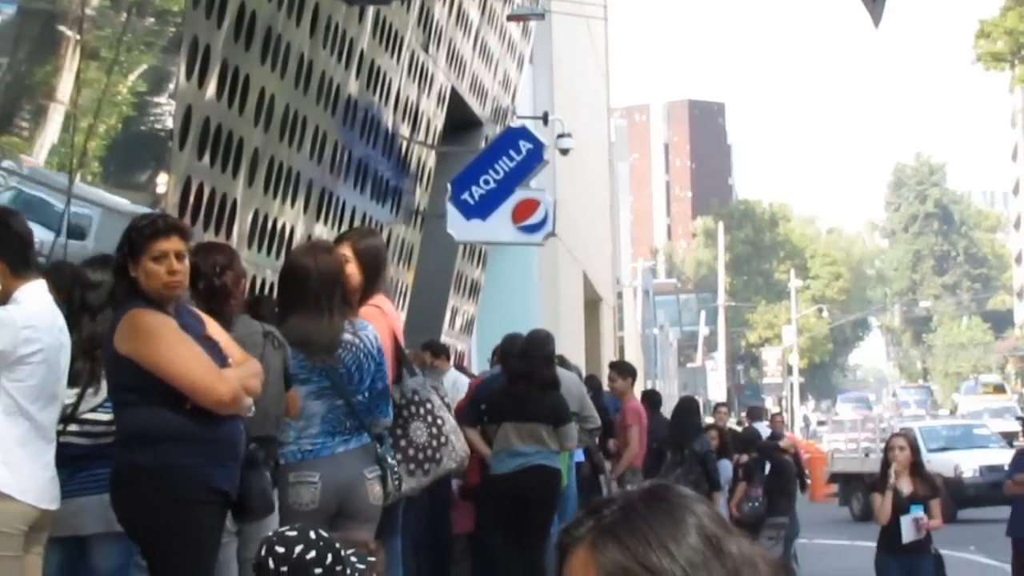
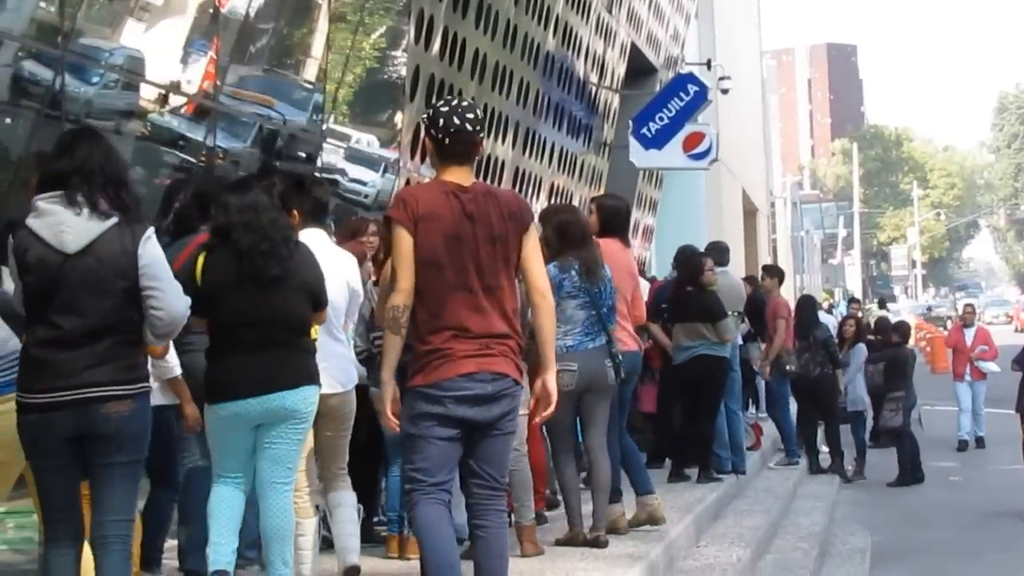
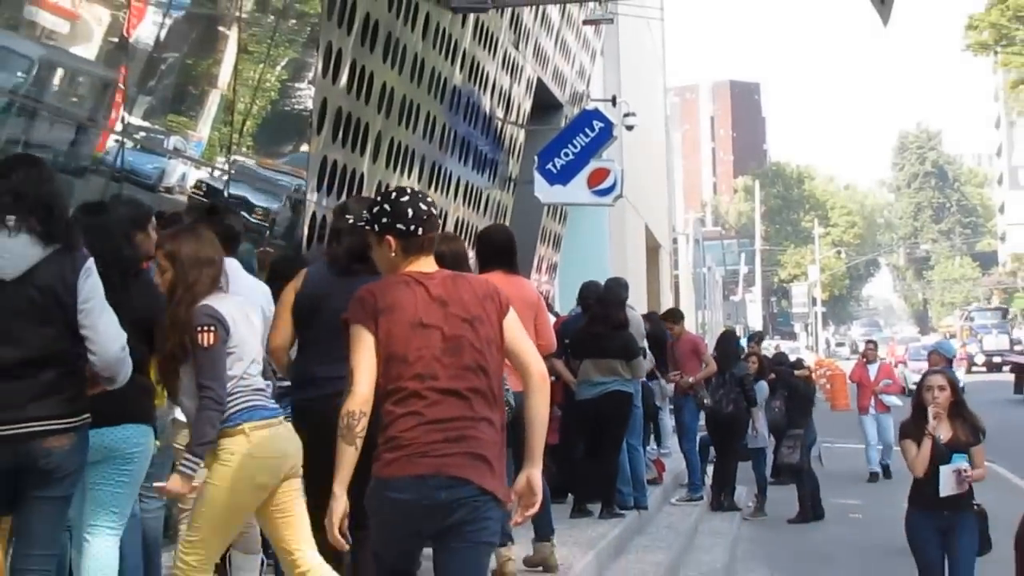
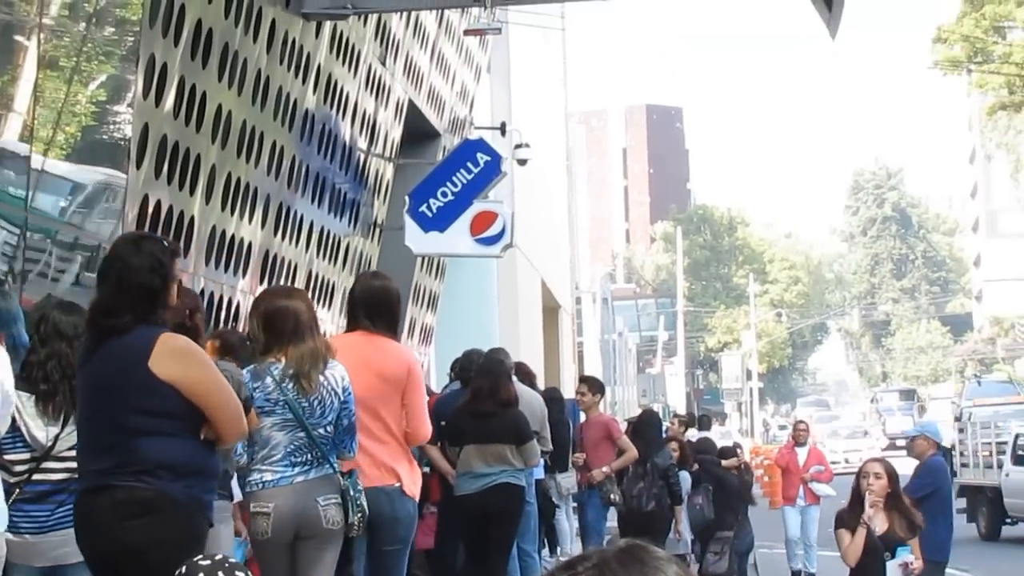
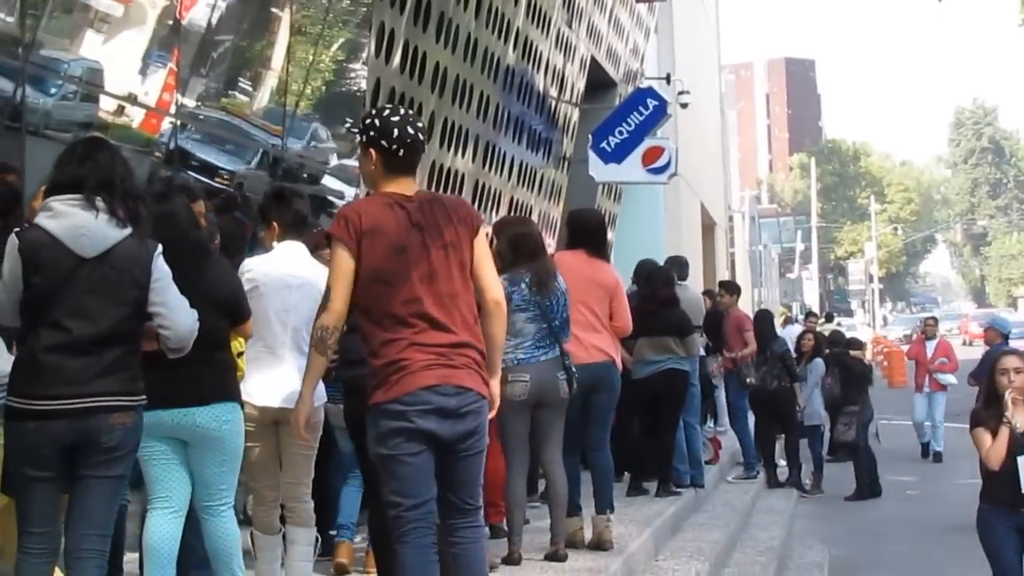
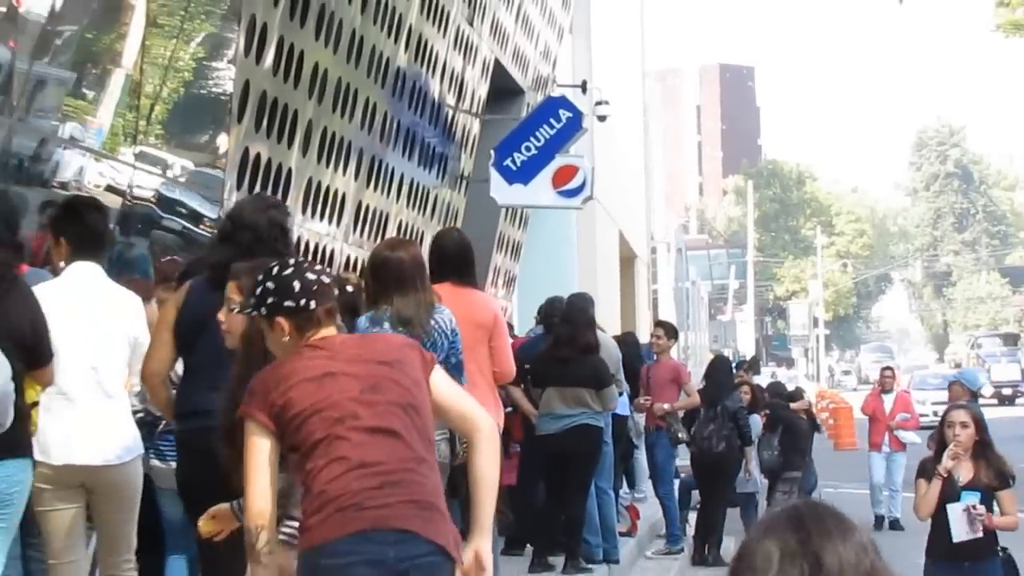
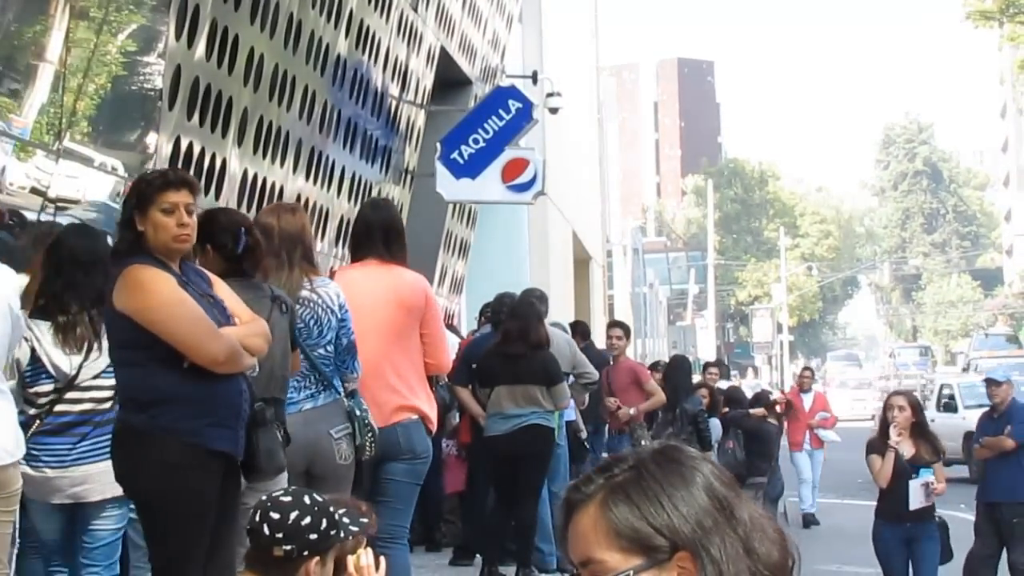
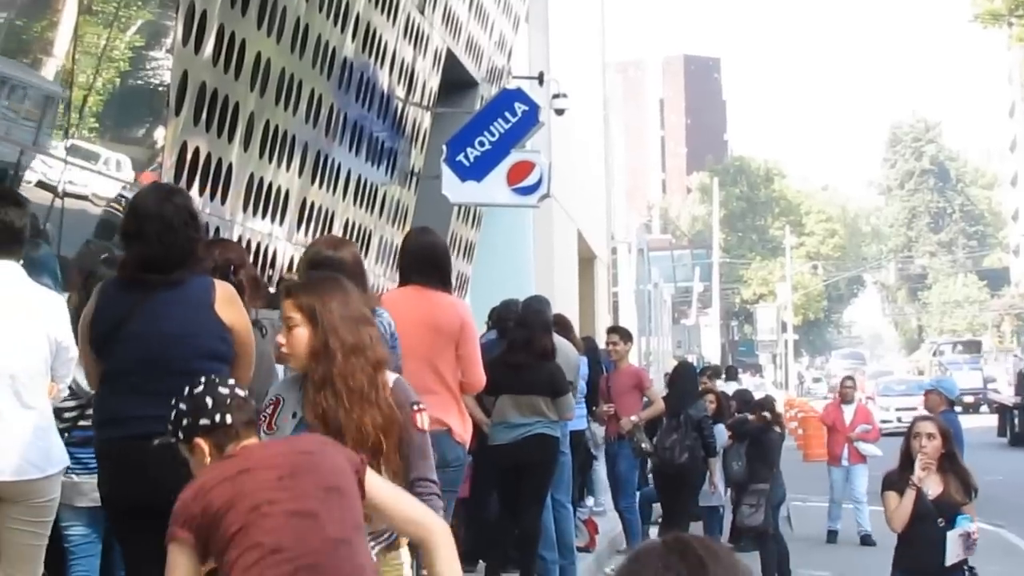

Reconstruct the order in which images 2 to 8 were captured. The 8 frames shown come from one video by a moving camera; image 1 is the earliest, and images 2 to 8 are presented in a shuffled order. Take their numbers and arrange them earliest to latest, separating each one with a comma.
7, 4, 8, 6, 3, 5, 2
